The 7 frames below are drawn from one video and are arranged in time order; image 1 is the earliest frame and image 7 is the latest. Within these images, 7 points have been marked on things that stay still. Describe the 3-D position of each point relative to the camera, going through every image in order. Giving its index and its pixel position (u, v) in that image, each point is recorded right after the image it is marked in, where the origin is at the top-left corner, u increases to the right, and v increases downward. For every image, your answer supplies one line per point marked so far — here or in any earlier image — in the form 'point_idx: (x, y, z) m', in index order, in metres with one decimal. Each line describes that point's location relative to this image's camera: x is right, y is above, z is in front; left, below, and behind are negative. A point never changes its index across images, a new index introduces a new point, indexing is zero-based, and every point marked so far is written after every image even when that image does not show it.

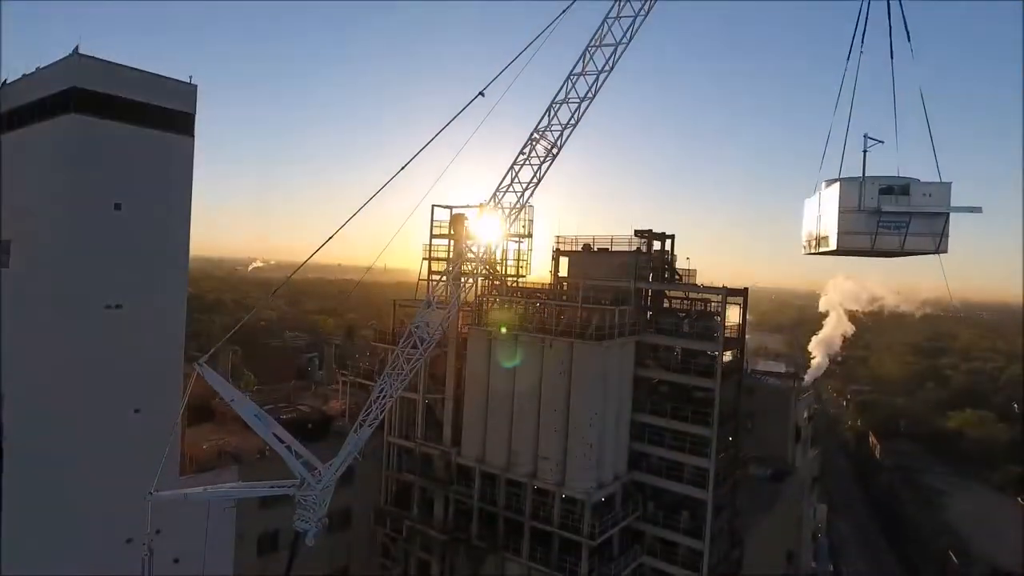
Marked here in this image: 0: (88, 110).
0: (-11.6, +4.8, +16.7) m
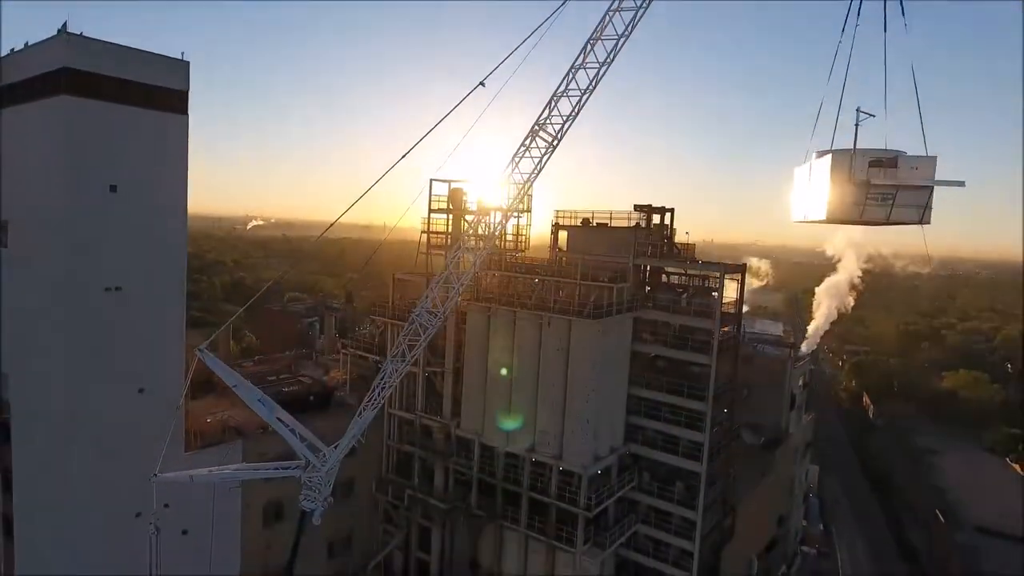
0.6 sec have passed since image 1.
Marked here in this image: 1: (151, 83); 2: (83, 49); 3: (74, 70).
0: (-11.7, +5.3, +16.4) m
1: (-10.7, +5.9, +17.9) m
2: (-11.5, +6.3, +16.3) m
3: (-11.6, +5.8, +16.2) m
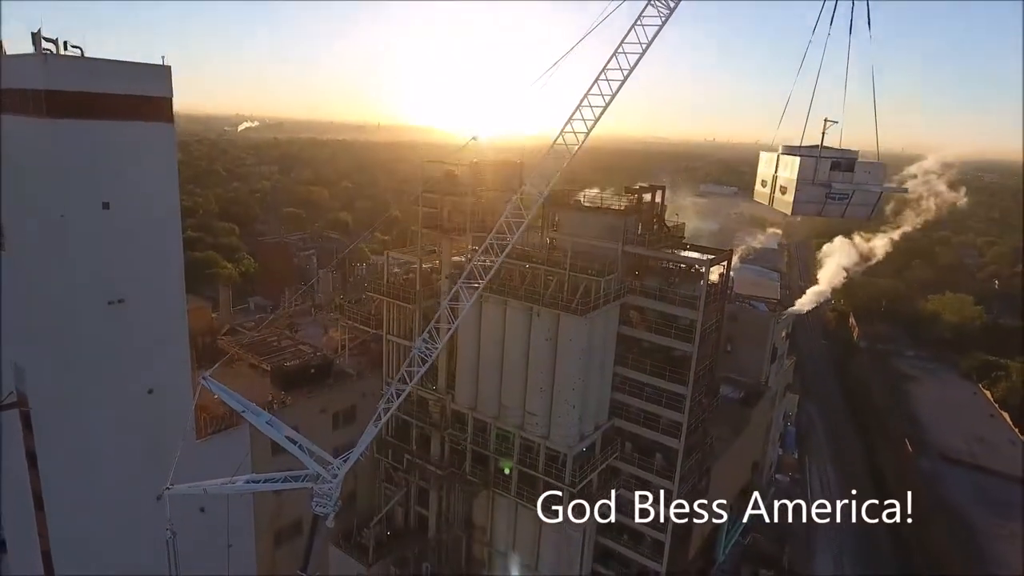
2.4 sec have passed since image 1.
0: (-12.0, +4.7, +16.1) m
1: (-11.1, +5.6, +17.5) m
2: (-11.9, +5.7, +15.9) m
3: (-11.9, +5.2, +15.8) m
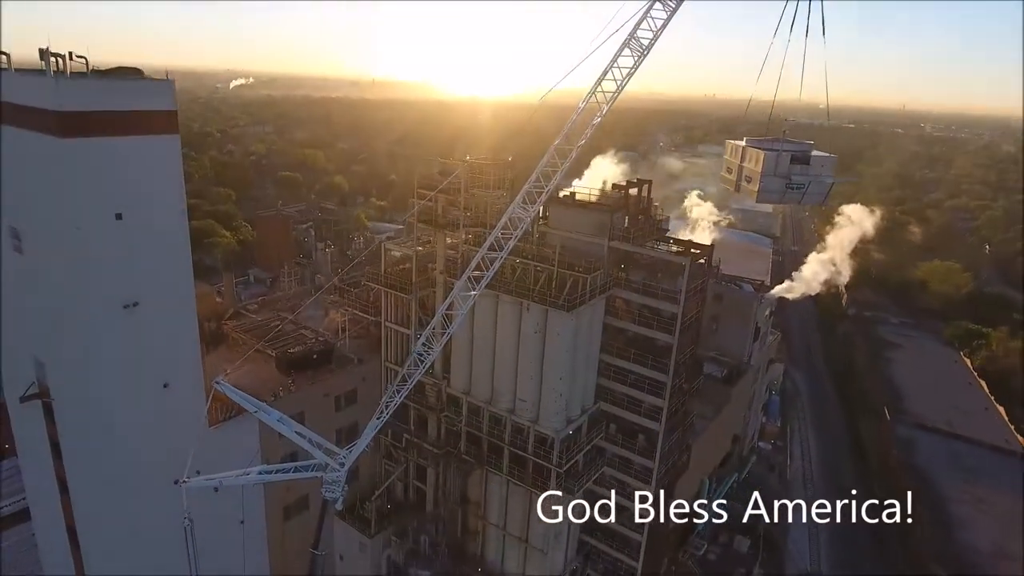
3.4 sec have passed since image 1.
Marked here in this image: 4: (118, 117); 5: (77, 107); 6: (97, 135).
0: (-12.3, +4.4, +16.9) m
1: (-11.4, +5.4, +18.3) m
2: (-12.2, +5.4, +16.7) m
3: (-12.3, +4.9, +16.7) m
4: (-11.6, +5.0, +17.8) m
5: (-12.1, +5.0, +16.8) m
6: (-12.0, +4.4, +17.6) m
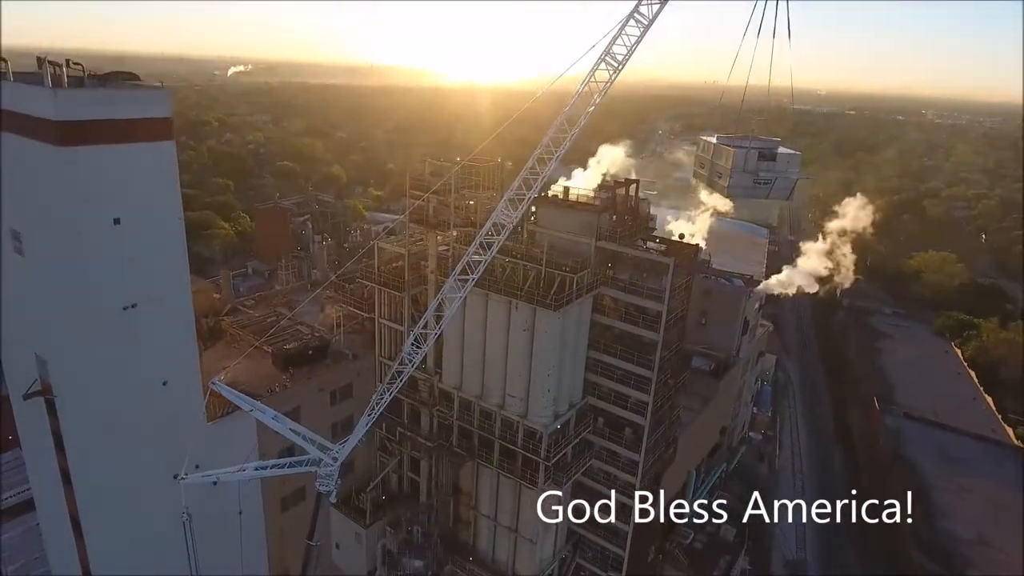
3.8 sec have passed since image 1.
0: (-12.8, +4.3, +17.5) m
1: (-11.8, +5.3, +18.8) m
2: (-12.6, +5.3, +17.2) m
3: (-12.7, +4.8, +17.2) m
4: (-12.0, +4.9, +18.4) m
5: (-12.5, +4.9, +17.3) m
6: (-12.5, +4.3, +18.1) m
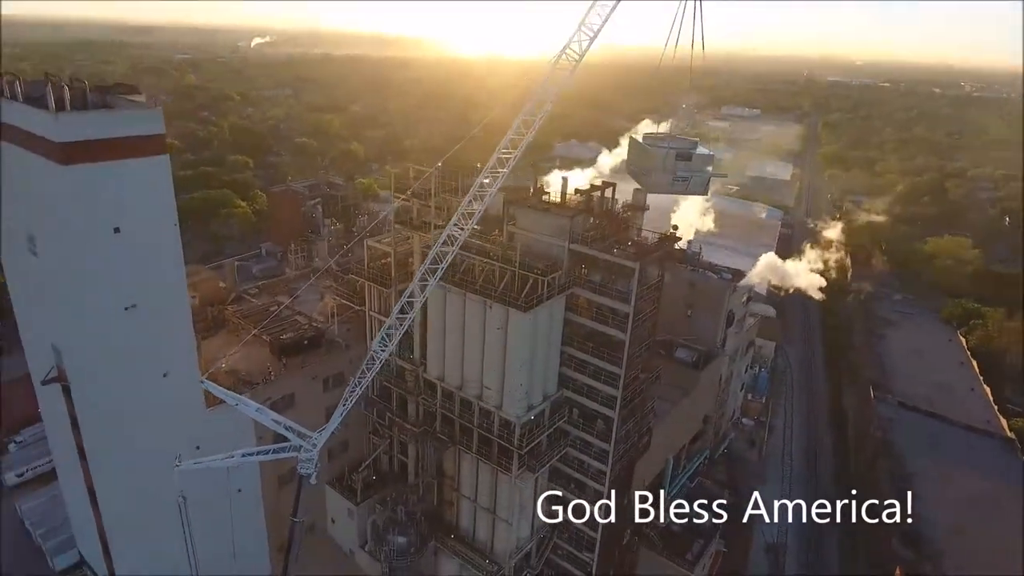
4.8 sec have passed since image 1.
0: (-14.0, +4.1, +19.2) m
1: (-13.0, +5.2, +20.5) m
2: (-13.8, +5.2, +18.9) m
3: (-13.9, +4.6, +18.9) m
4: (-13.2, +4.8, +20.1) m
5: (-13.8, +4.8, +19.0) m
6: (-13.7, +4.2, +19.8) m
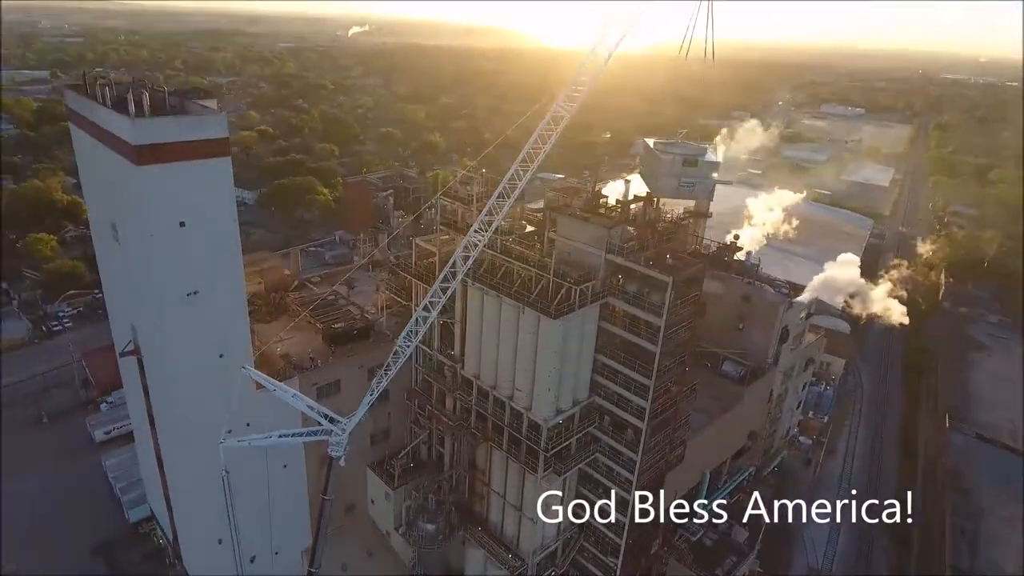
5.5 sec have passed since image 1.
0: (-13.0, +4.6, +21.5) m
1: (-11.8, +5.6, +22.5) m
2: (-12.8, +5.6, +21.1) m
3: (-12.9, +5.0, +21.1) m
4: (-12.1, +5.2, +22.2) m
5: (-12.7, +5.2, +21.2) m
6: (-12.6, +4.6, +22.0) m
